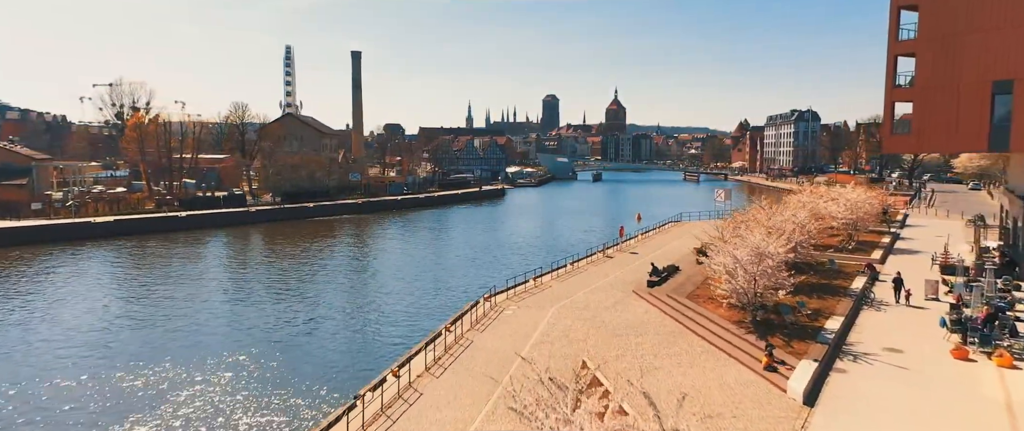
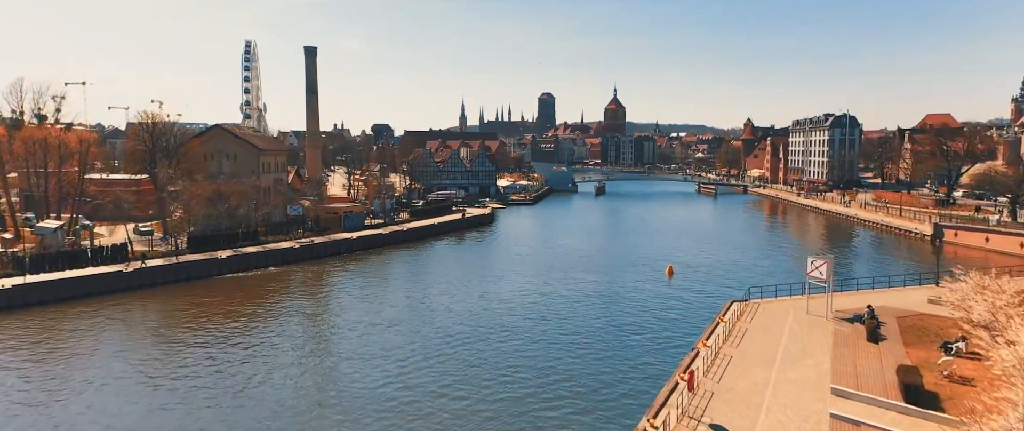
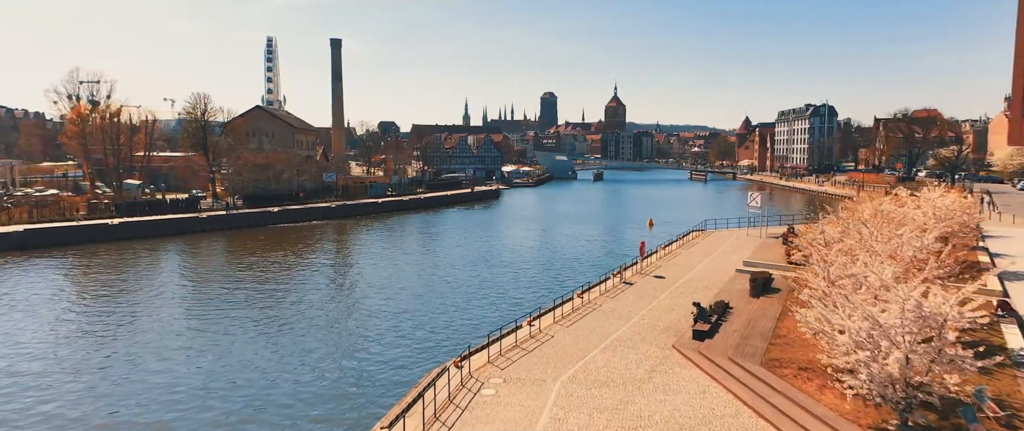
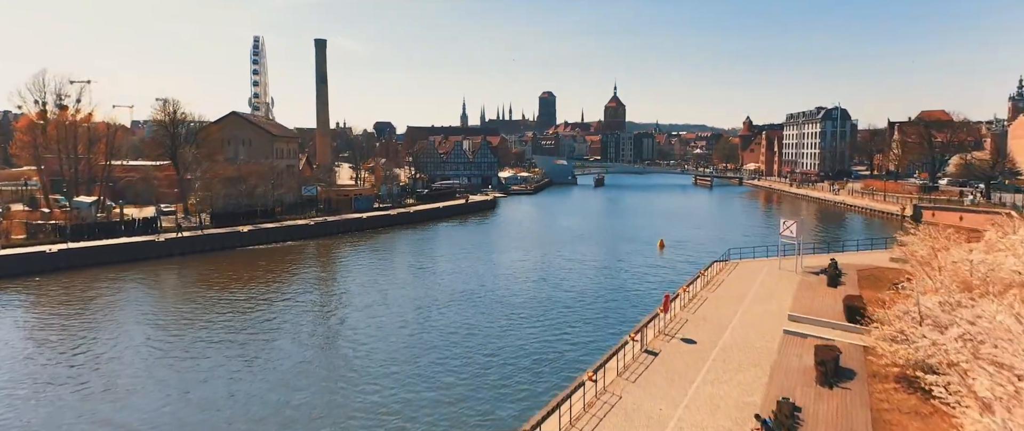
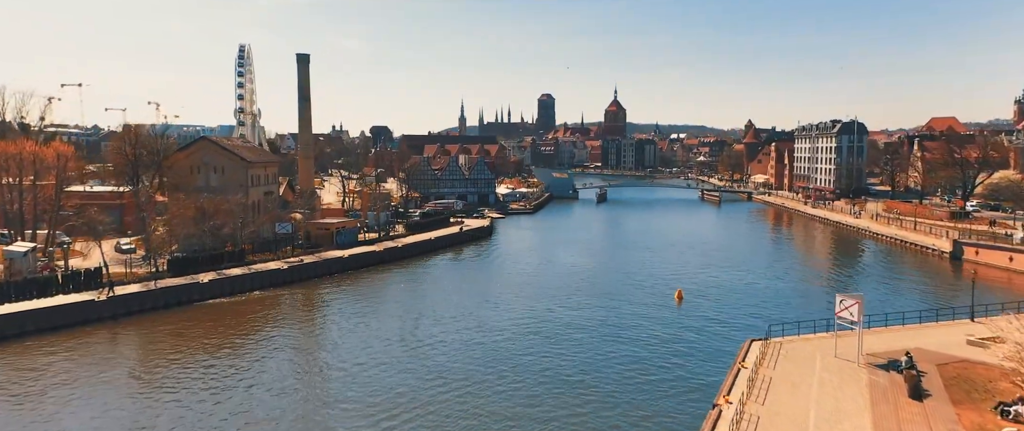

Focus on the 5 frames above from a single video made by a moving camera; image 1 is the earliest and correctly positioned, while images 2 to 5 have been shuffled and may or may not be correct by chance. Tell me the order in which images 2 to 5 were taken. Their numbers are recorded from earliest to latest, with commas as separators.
3, 4, 2, 5
